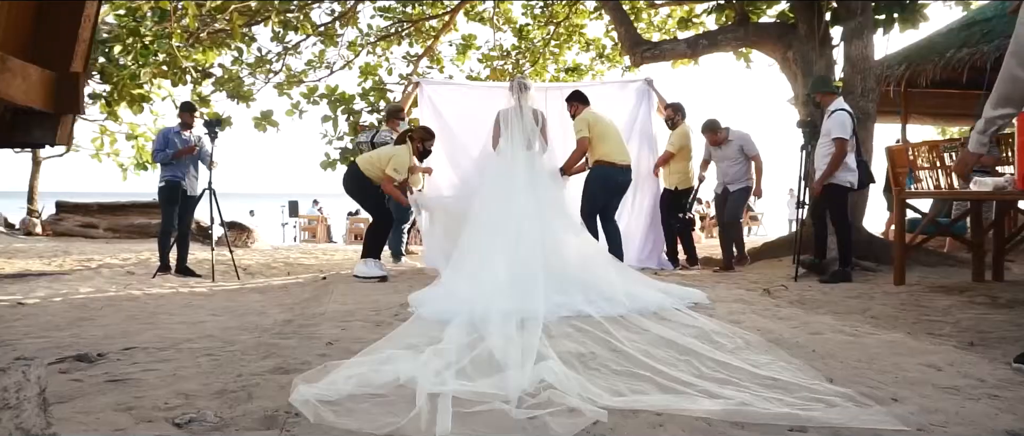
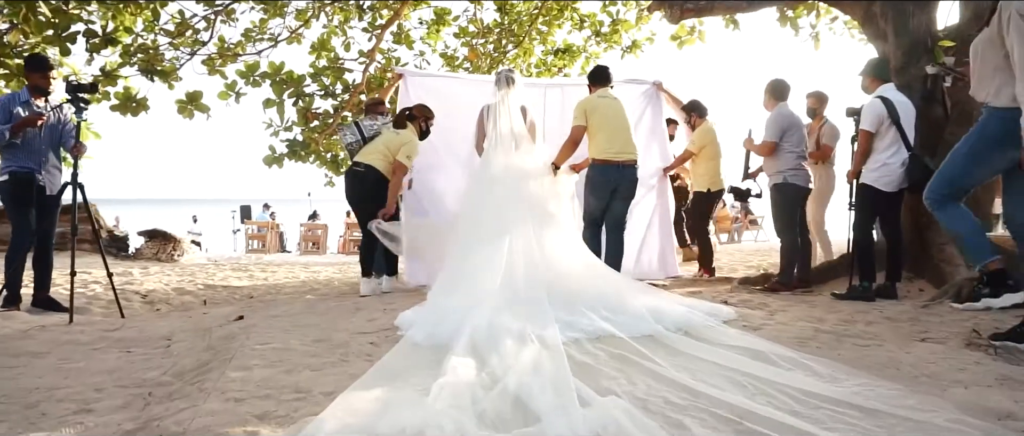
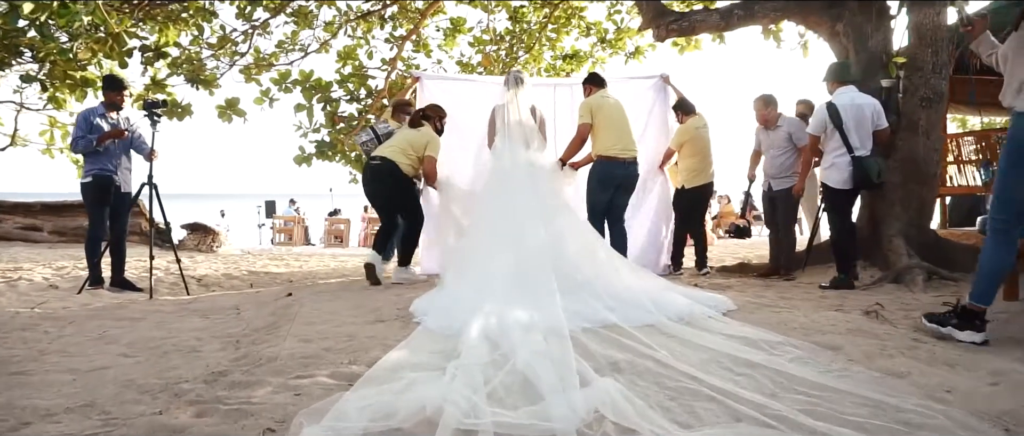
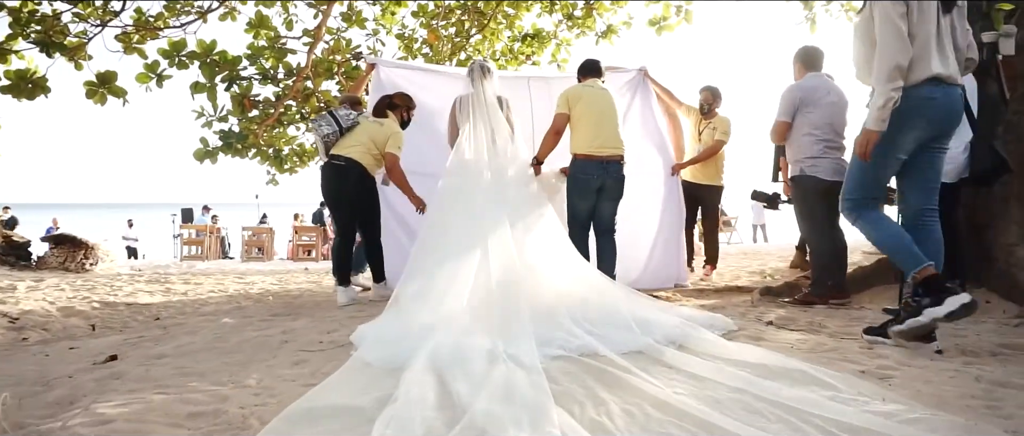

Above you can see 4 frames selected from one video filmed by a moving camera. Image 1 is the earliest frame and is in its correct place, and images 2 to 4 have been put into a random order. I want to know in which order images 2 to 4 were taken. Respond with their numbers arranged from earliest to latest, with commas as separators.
3, 2, 4
